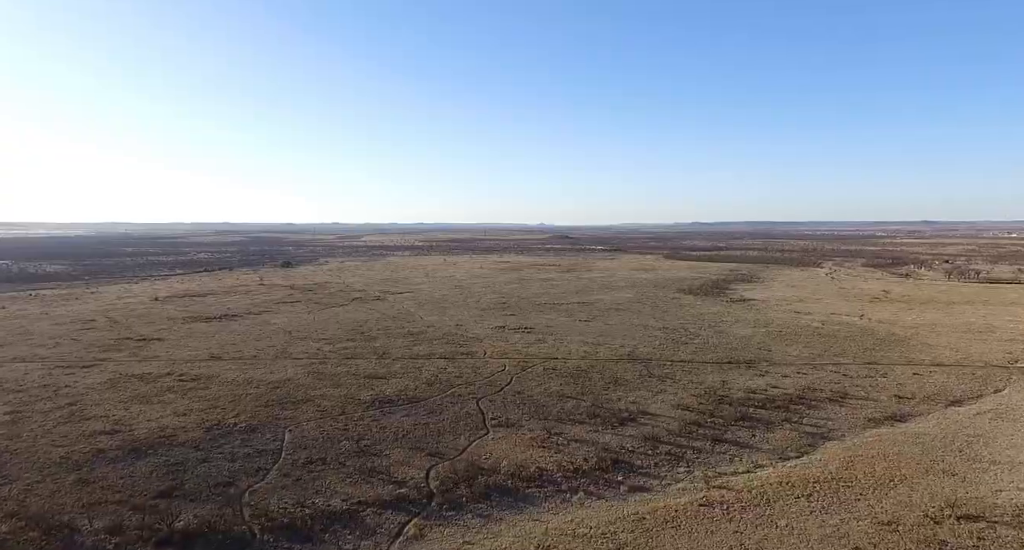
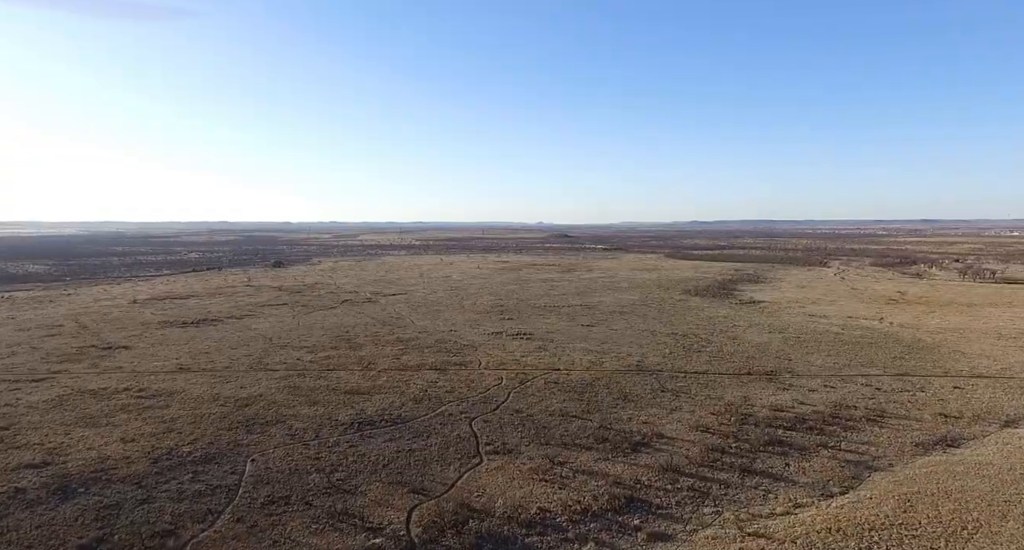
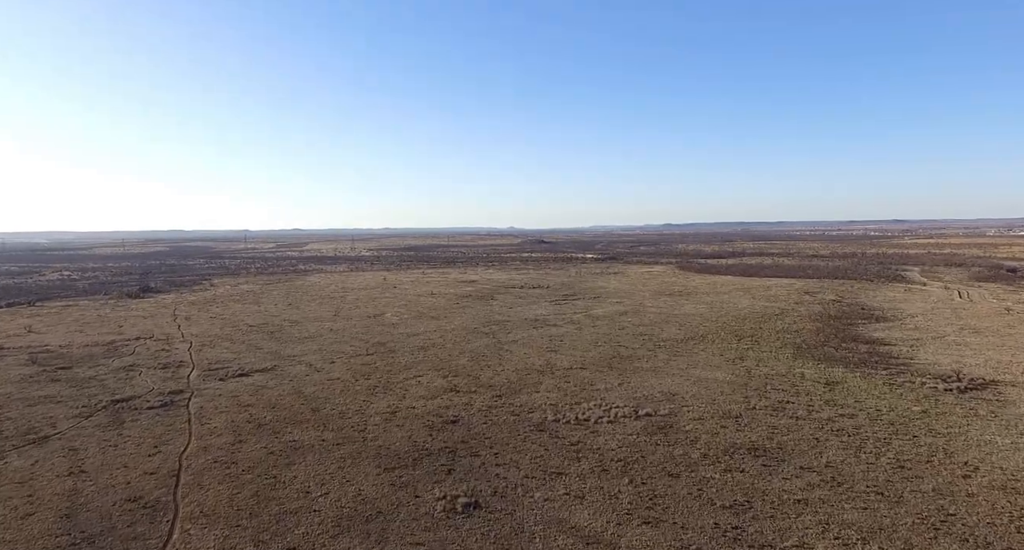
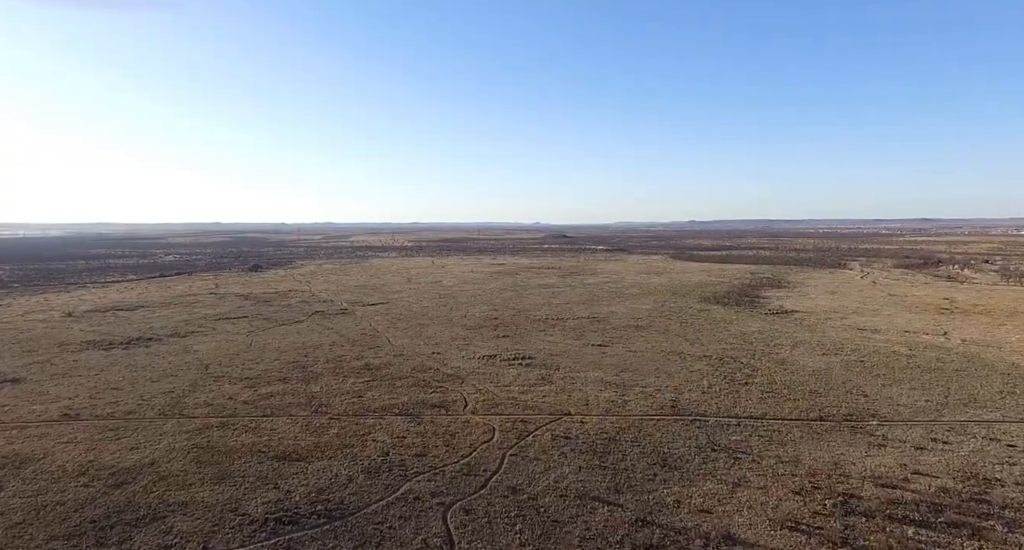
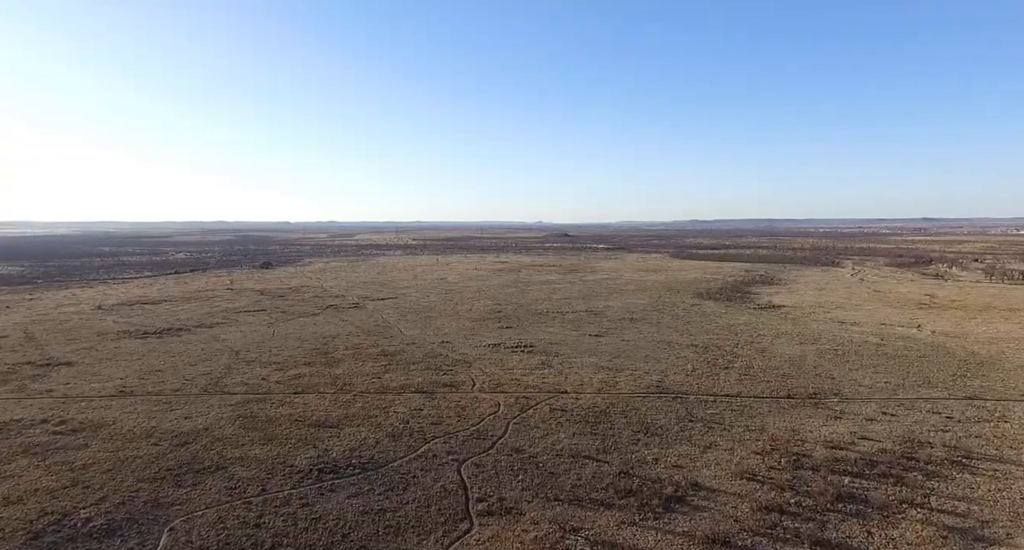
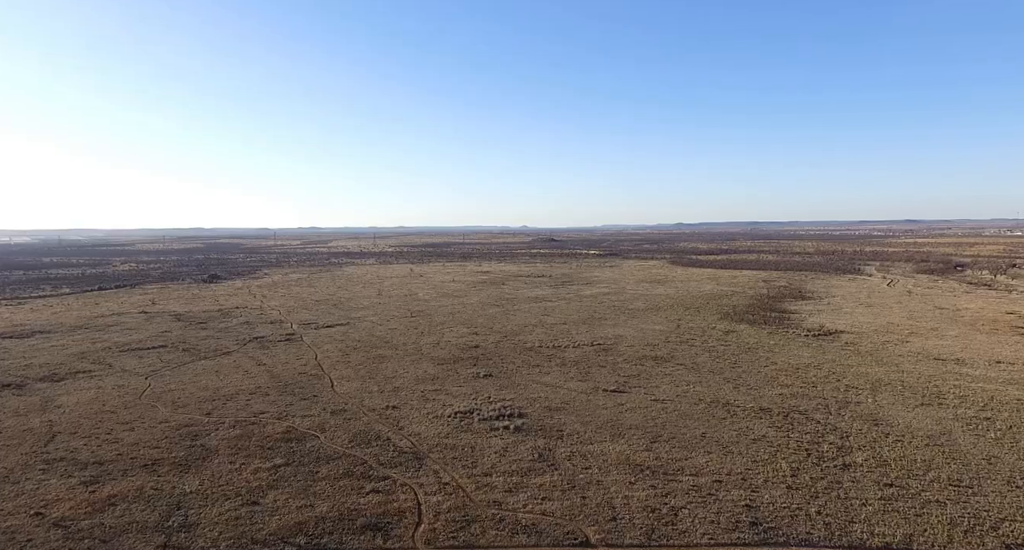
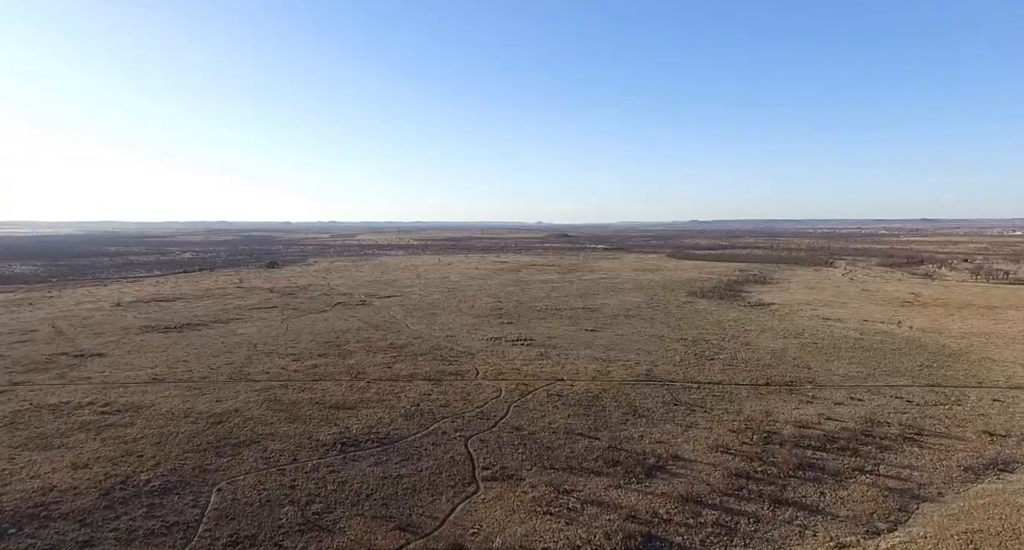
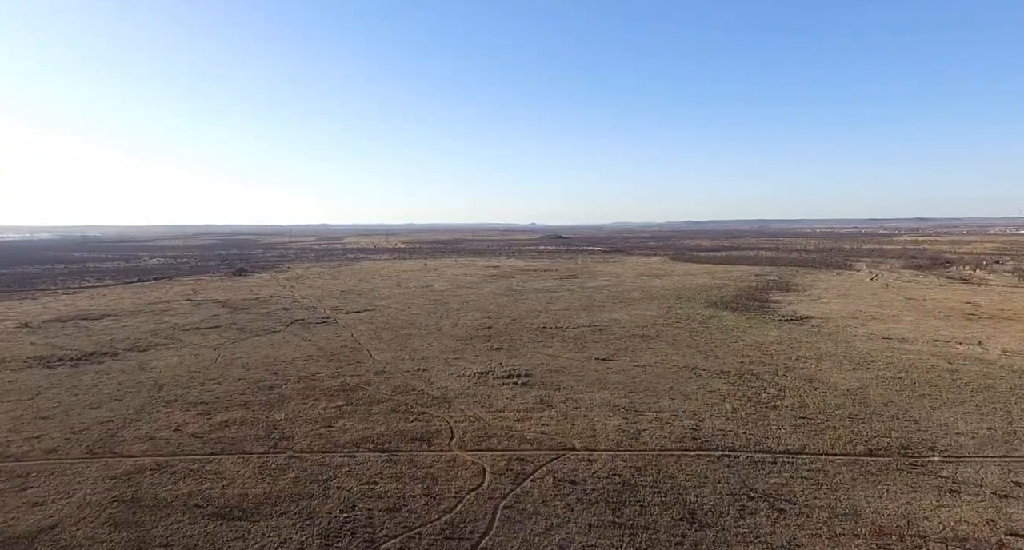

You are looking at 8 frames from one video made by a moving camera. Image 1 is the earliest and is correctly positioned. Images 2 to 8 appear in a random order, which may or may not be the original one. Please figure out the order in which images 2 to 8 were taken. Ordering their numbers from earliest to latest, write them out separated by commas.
2, 7, 5, 4, 8, 6, 3
